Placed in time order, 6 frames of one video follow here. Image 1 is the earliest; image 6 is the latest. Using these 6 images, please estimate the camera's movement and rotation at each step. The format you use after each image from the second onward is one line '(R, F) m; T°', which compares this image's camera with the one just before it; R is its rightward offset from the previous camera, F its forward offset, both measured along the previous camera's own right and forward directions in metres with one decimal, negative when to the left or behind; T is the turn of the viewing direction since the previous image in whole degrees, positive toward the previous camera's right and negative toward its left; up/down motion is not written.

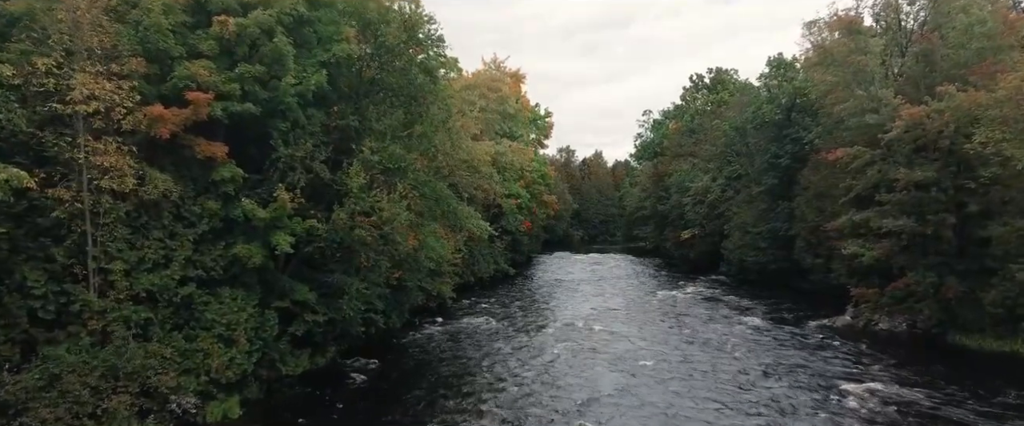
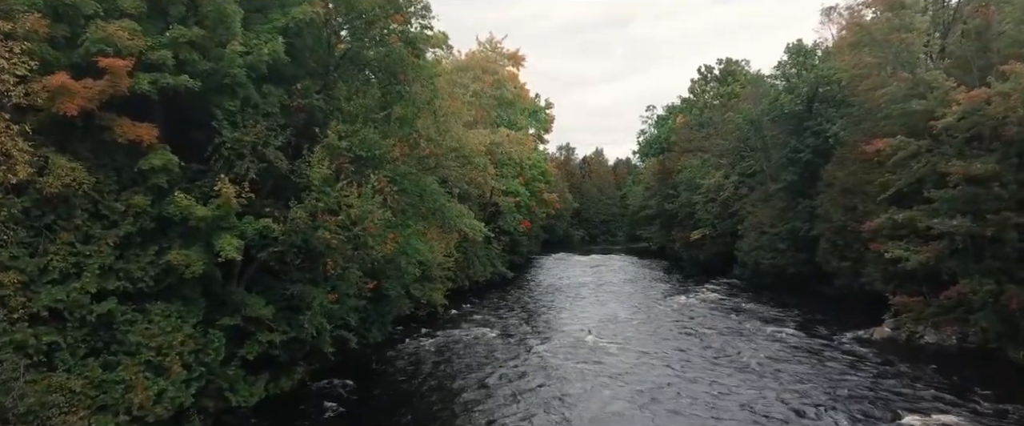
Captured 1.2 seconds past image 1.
(0.0, +2.8) m; 0°
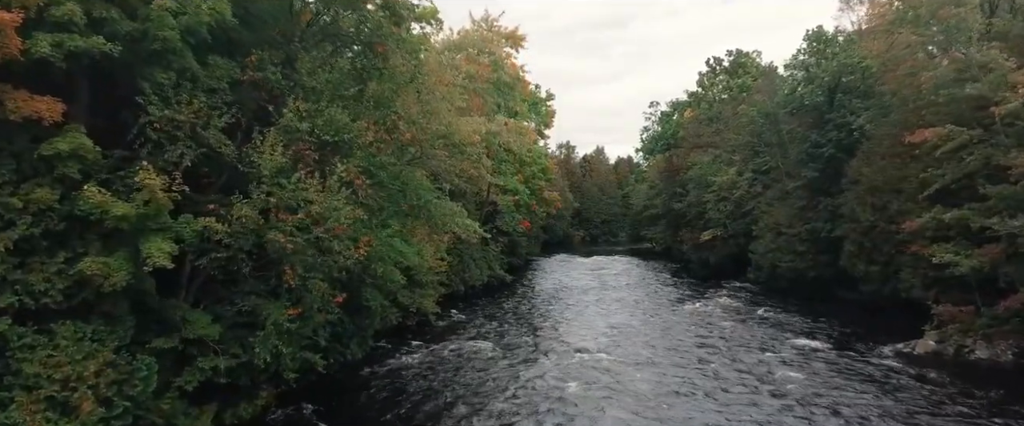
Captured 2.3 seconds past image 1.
(0.0, +2.5) m; 0°
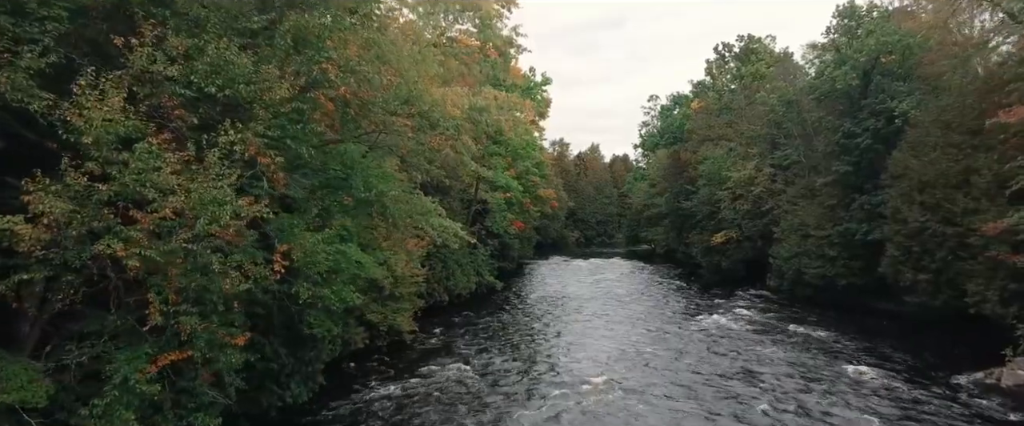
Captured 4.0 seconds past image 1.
(0.0, +4.0) m; +1°
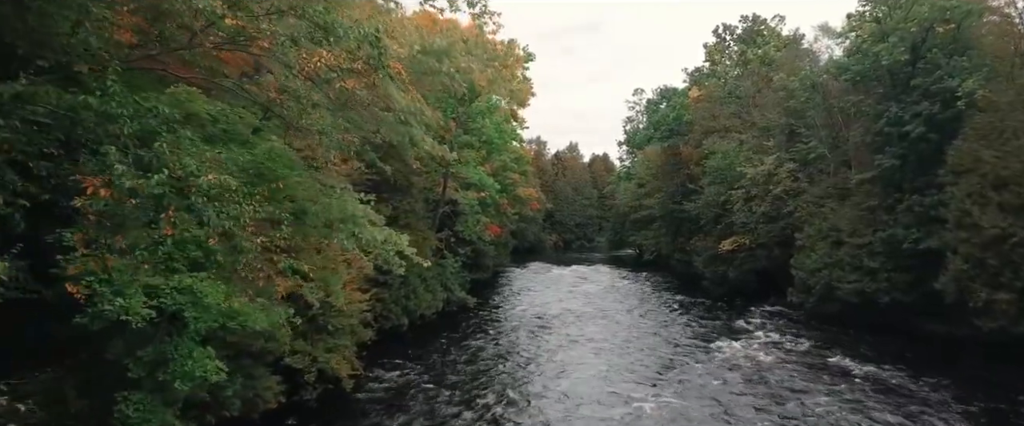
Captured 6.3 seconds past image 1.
(0.0, +5.4) m; +2°
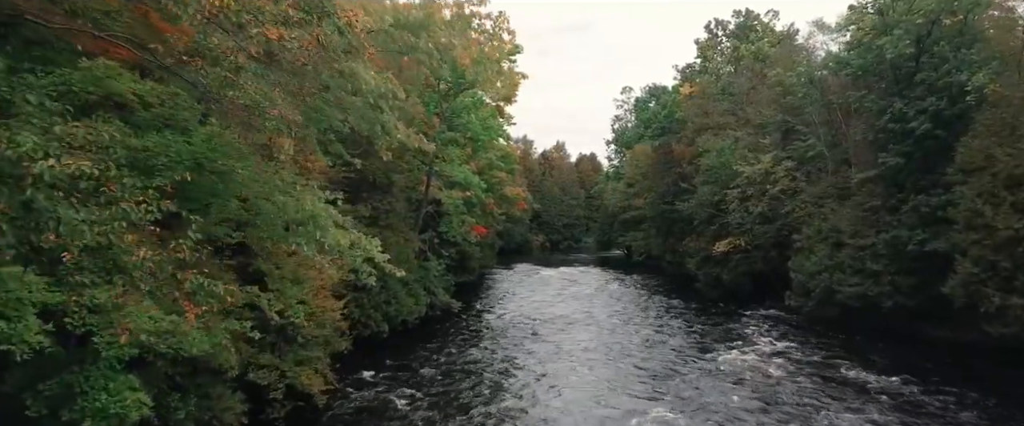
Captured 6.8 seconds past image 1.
(0.0, +1.3) m; +1°
